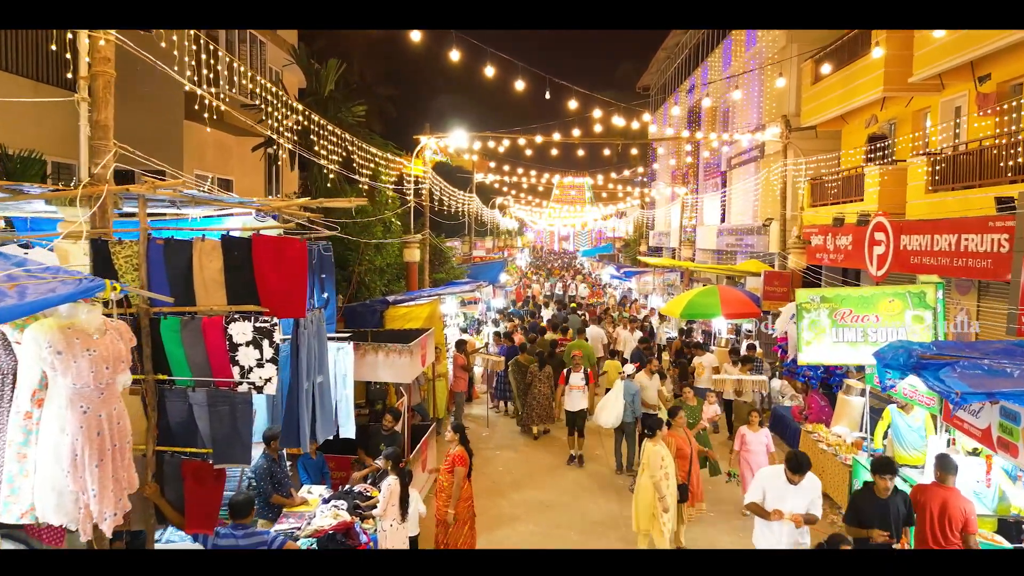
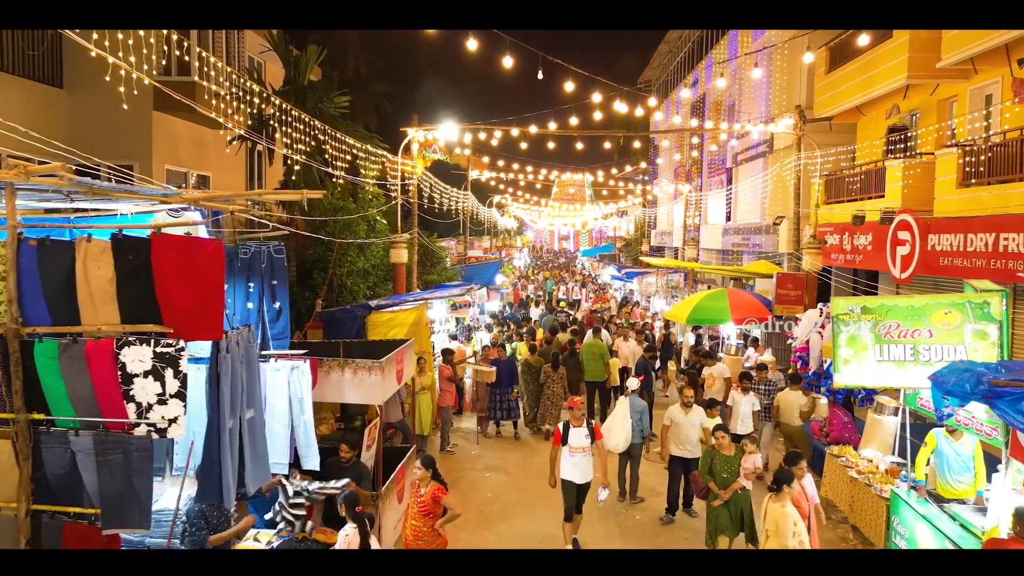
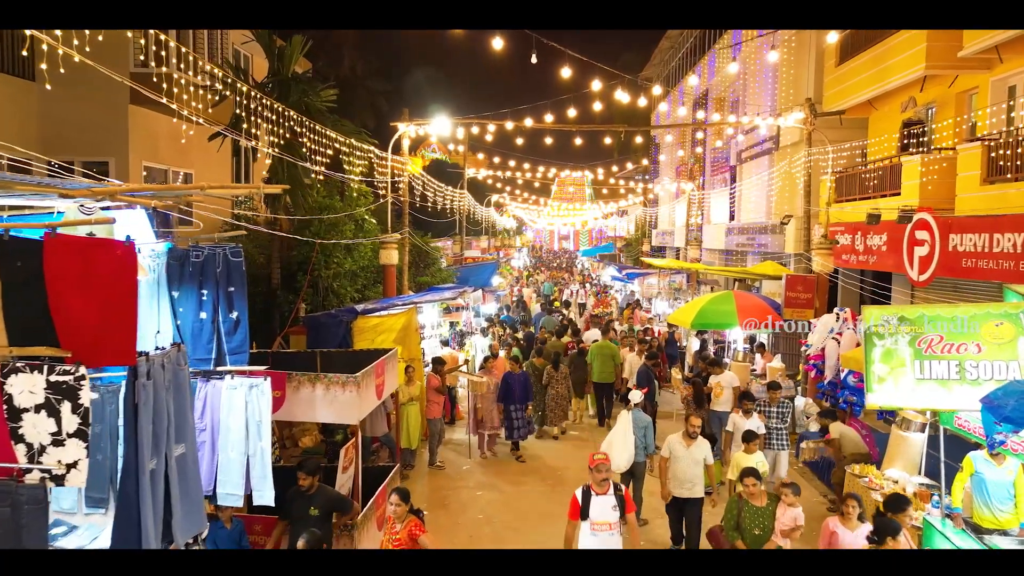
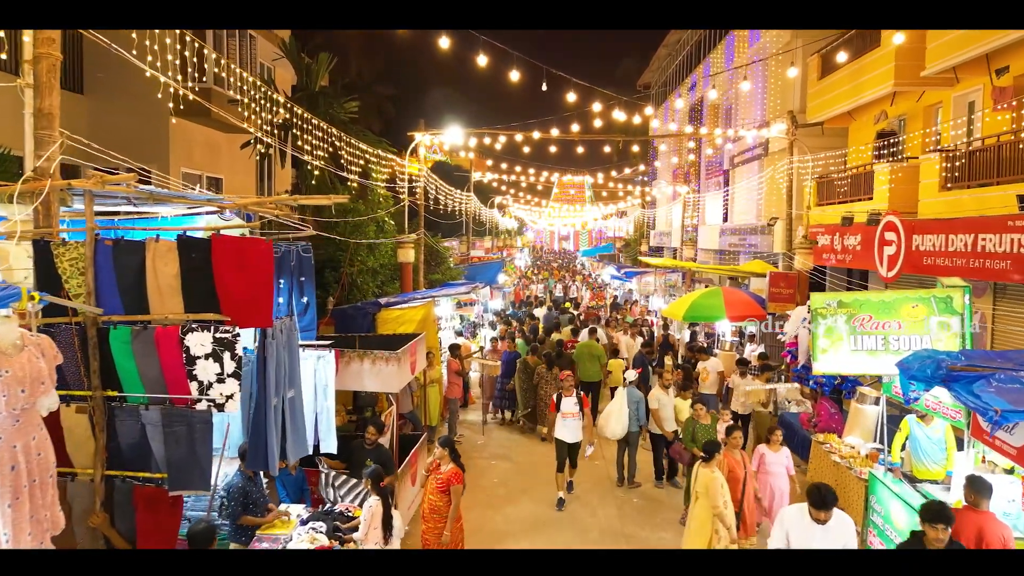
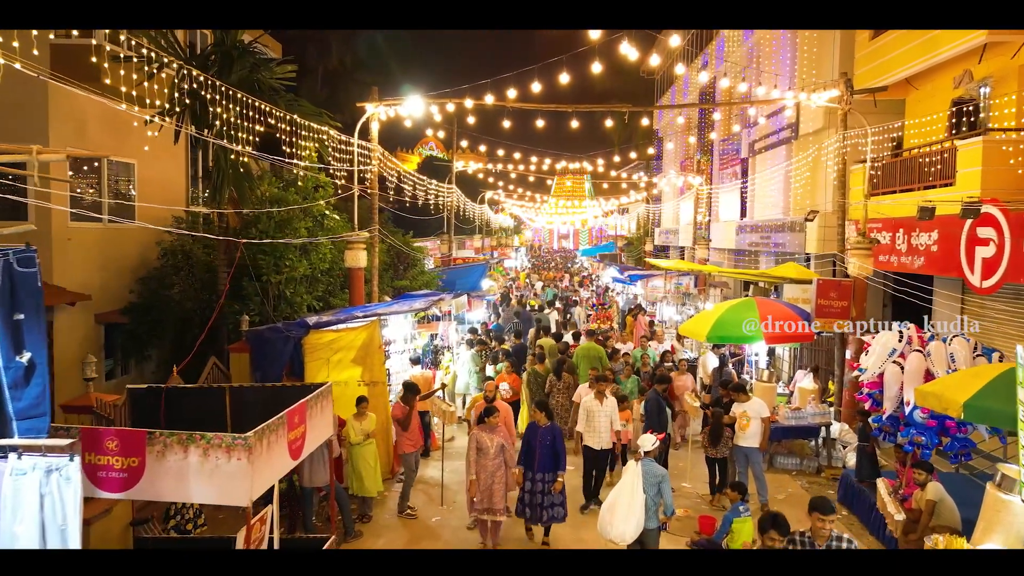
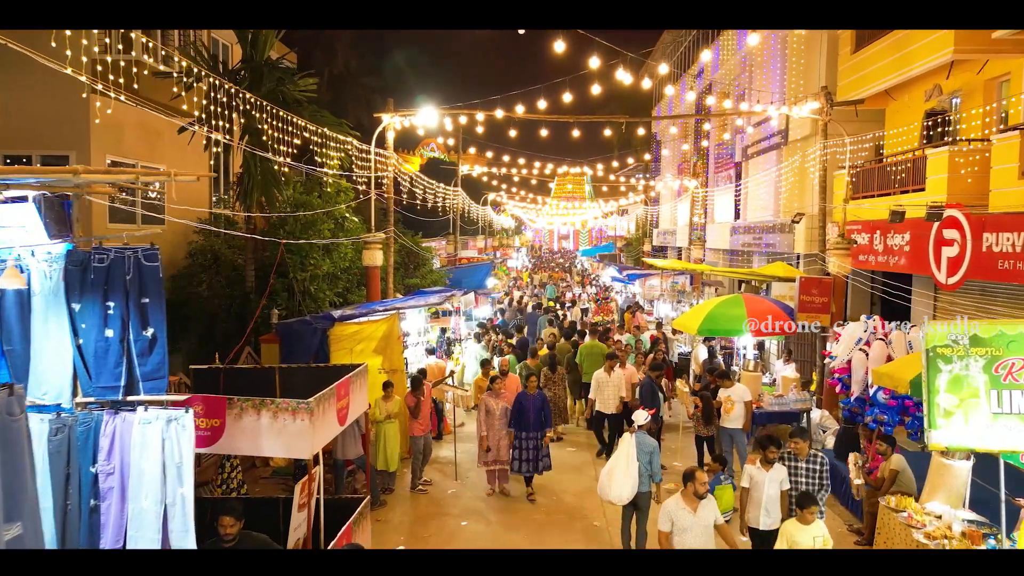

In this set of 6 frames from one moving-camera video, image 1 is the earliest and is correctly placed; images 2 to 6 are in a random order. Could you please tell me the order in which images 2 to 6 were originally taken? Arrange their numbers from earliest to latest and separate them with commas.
4, 2, 3, 6, 5
